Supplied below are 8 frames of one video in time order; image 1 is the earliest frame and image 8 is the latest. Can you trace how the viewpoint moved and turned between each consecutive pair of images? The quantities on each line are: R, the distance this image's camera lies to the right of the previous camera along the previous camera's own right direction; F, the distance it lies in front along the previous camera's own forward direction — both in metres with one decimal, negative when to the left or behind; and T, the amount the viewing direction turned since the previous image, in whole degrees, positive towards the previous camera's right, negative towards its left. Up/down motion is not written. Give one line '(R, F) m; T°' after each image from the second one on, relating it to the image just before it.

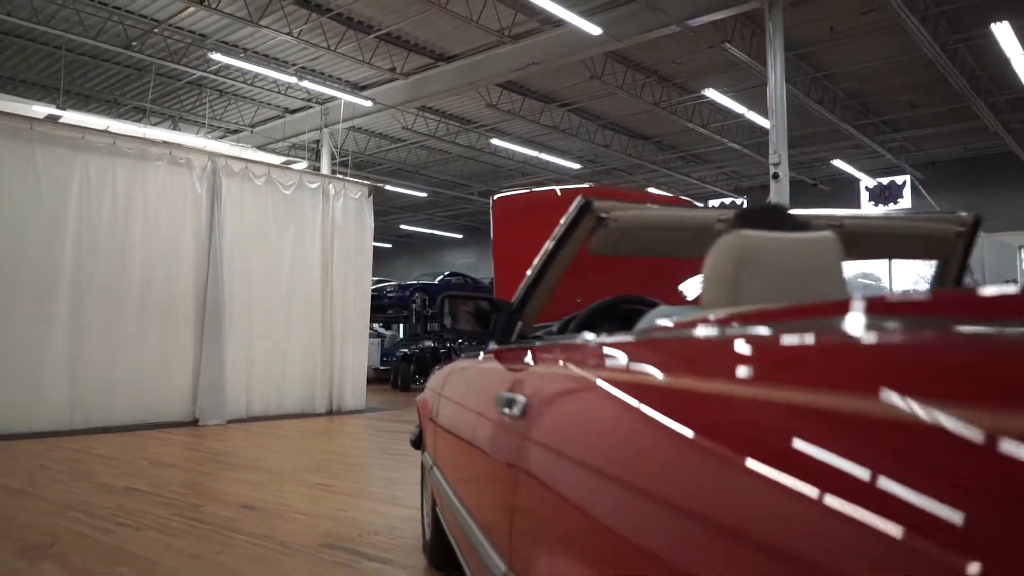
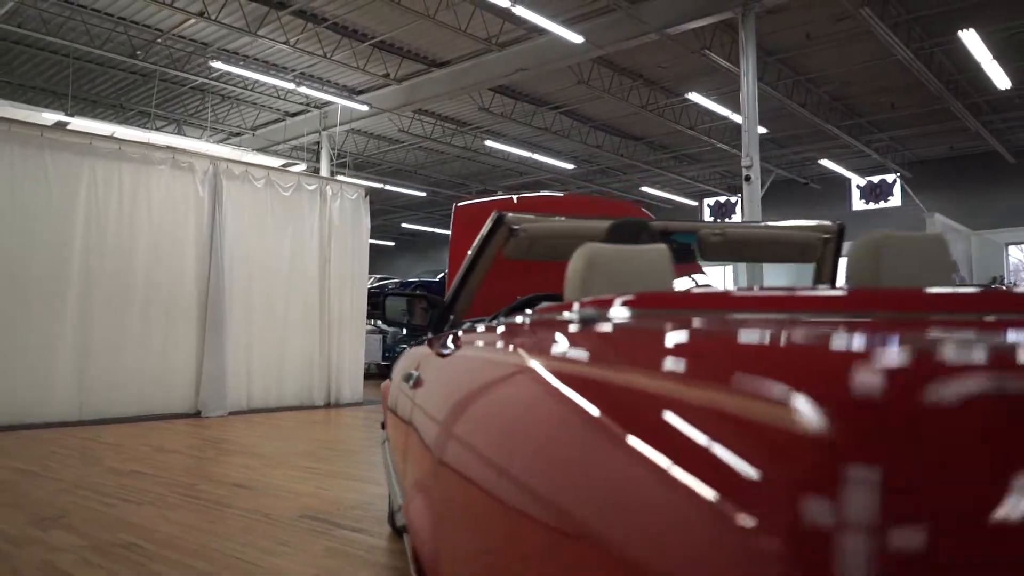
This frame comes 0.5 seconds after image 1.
(+0.2, -0.4) m; -1°
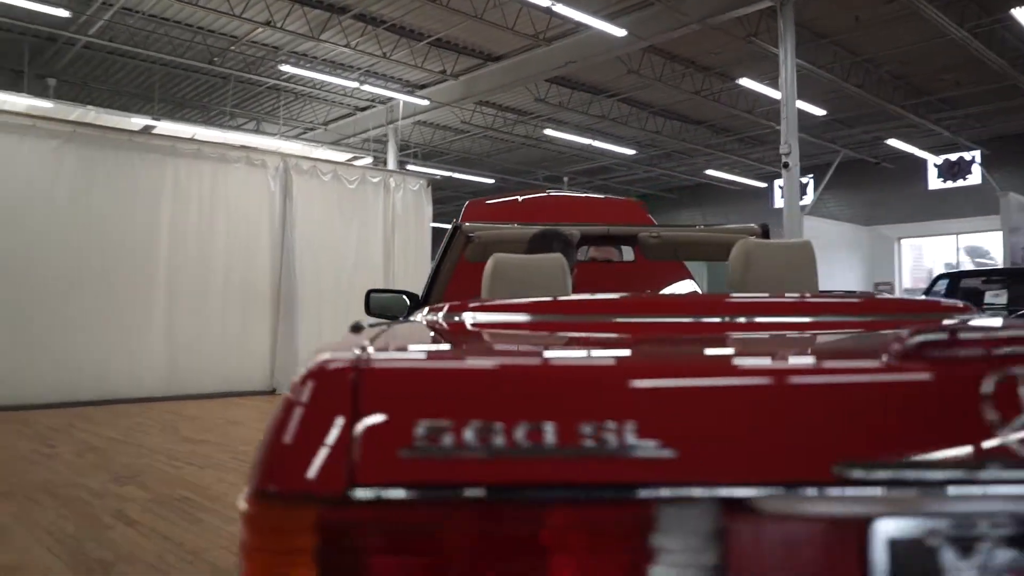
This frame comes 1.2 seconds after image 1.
(+0.4, -0.4) m; -6°
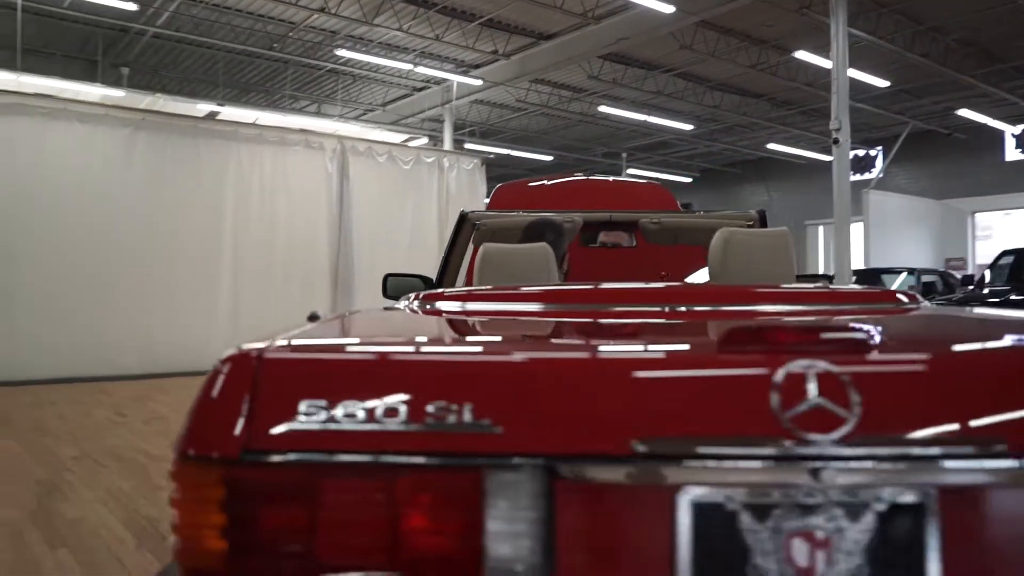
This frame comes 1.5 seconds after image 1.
(+0.2, -0.1) m; -5°
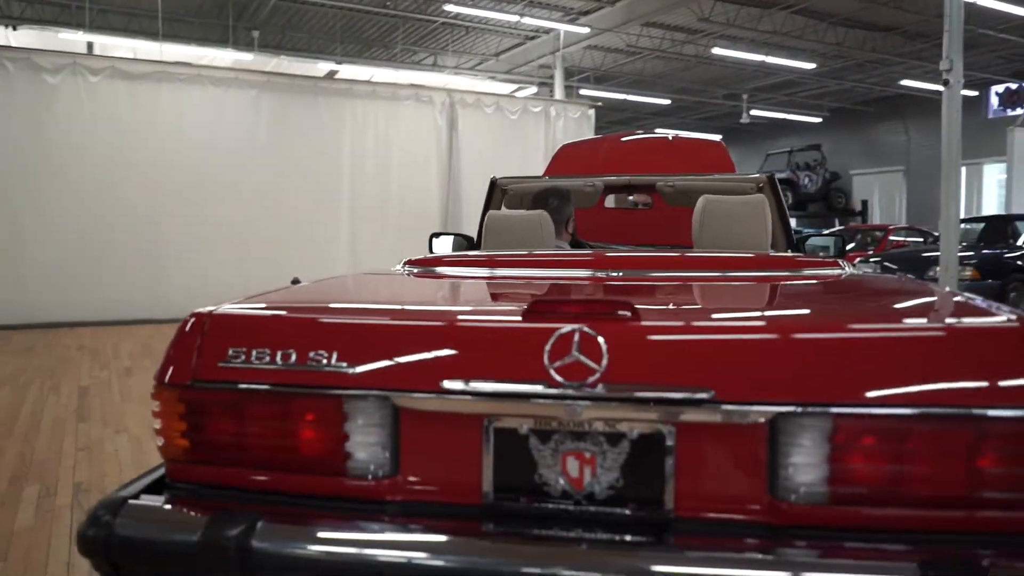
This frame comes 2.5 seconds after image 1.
(+0.4, -0.3) m; -10°
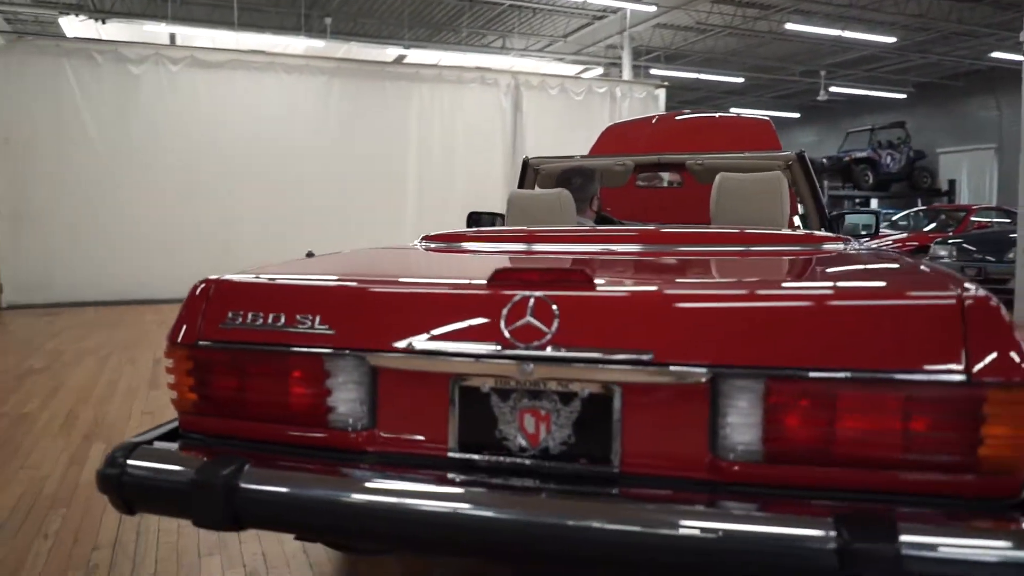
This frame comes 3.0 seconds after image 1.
(+0.2, -0.1) m; -5°
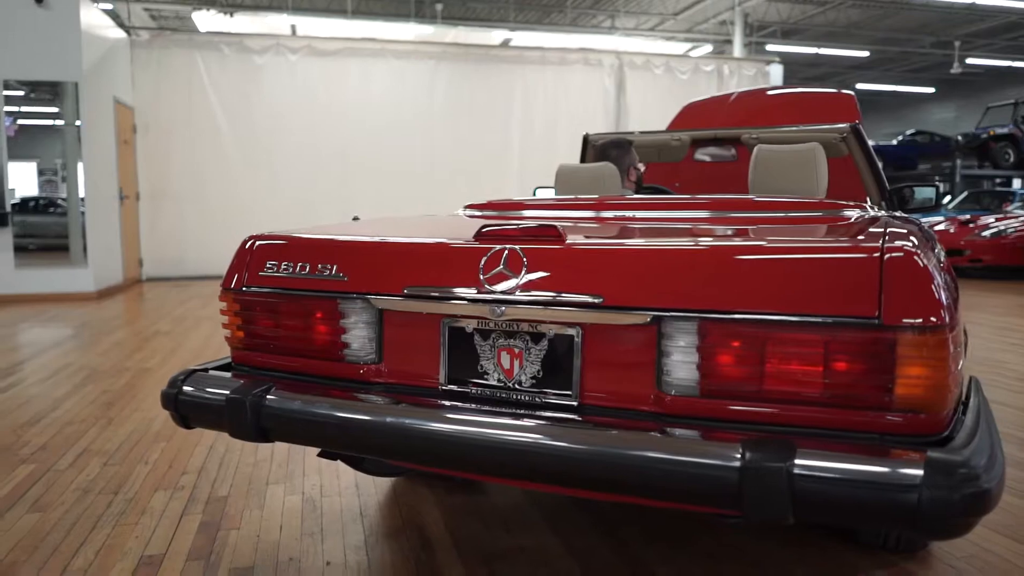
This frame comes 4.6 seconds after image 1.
(+0.2, -0.2) m; -8°
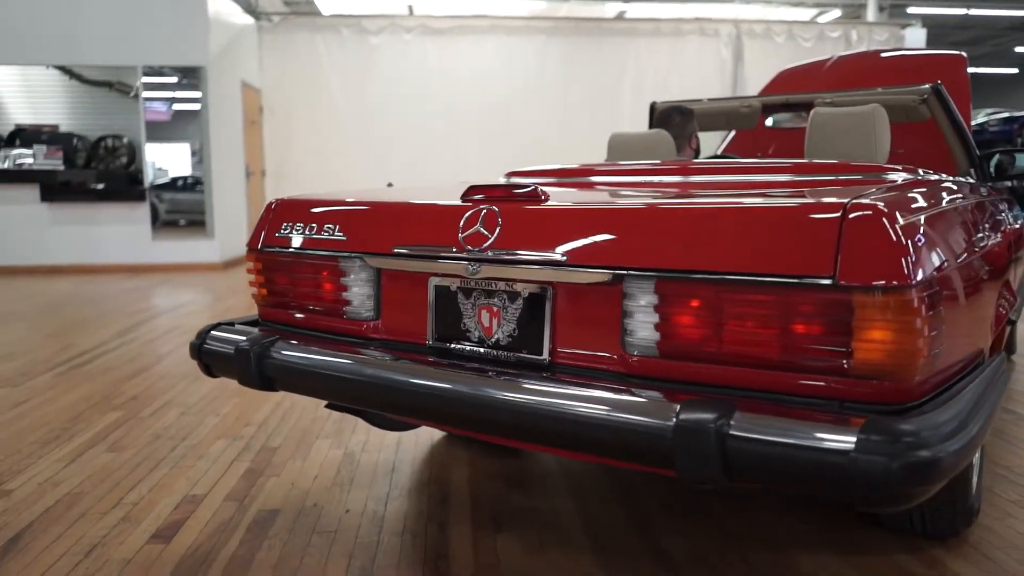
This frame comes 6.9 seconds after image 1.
(+0.3, 0.0) m; -9°
